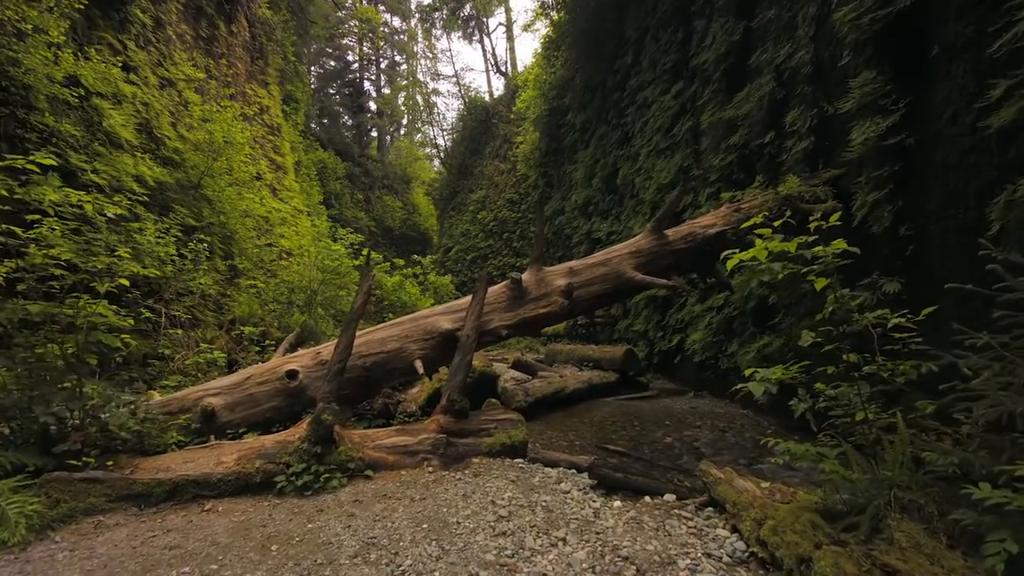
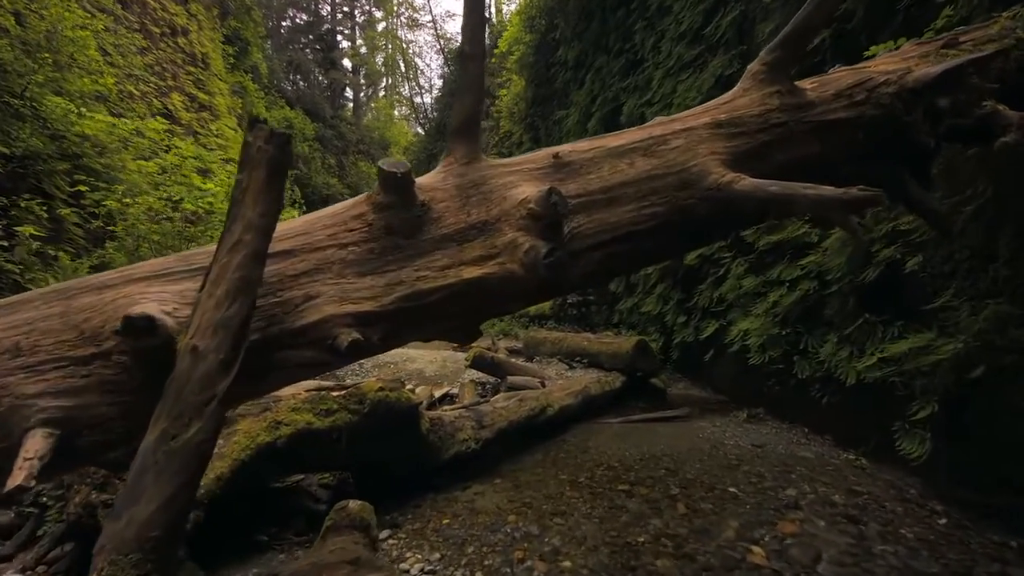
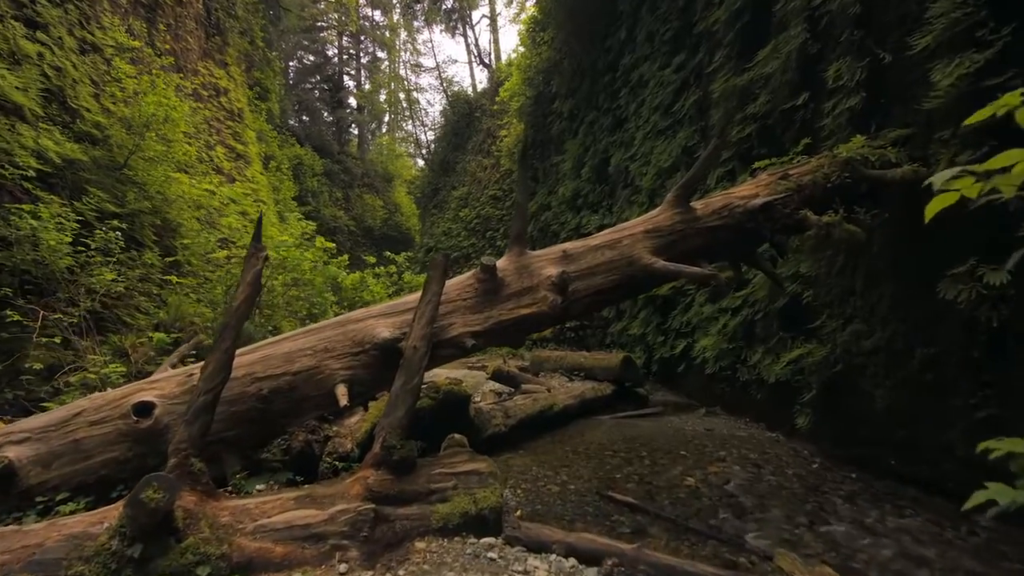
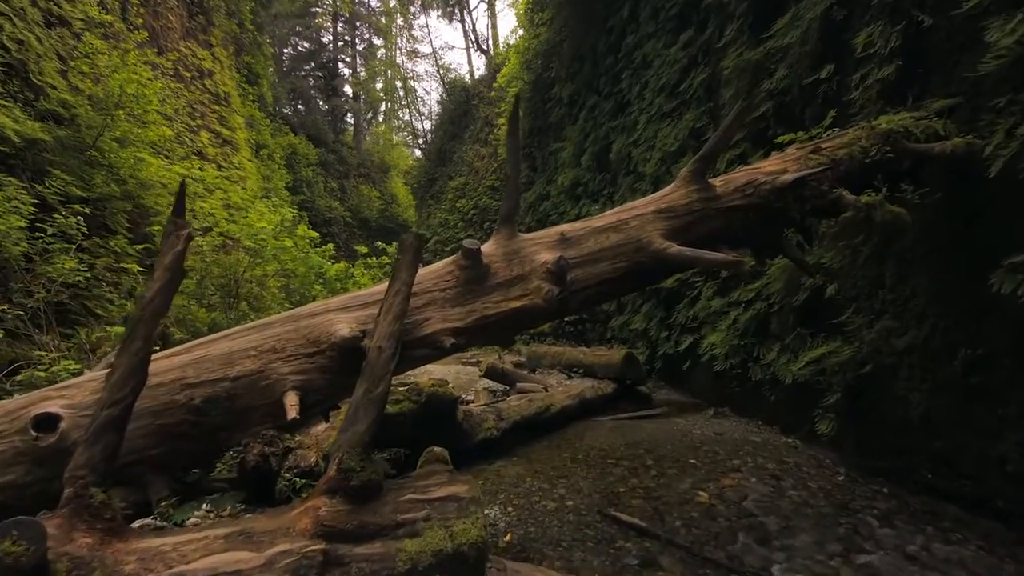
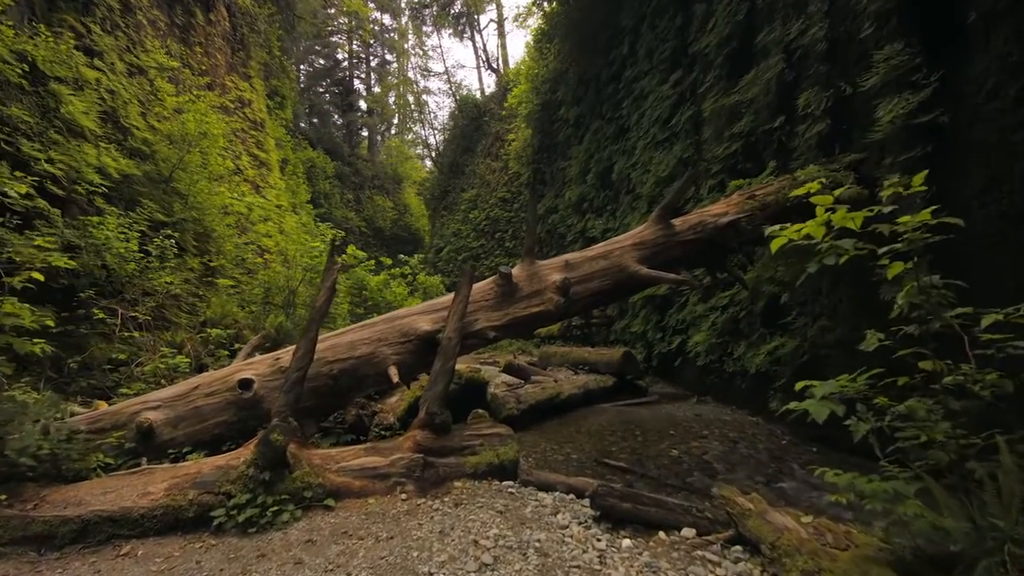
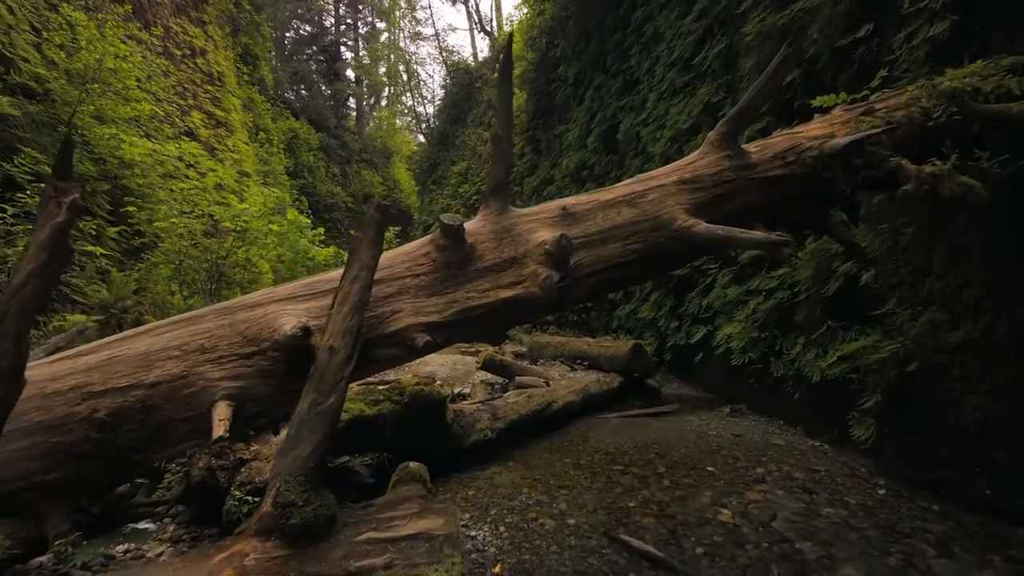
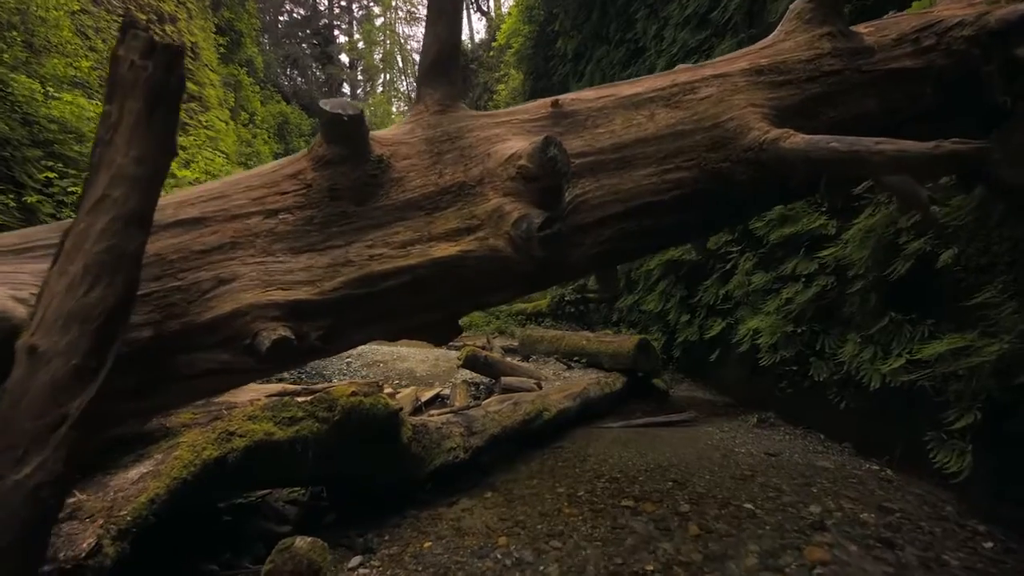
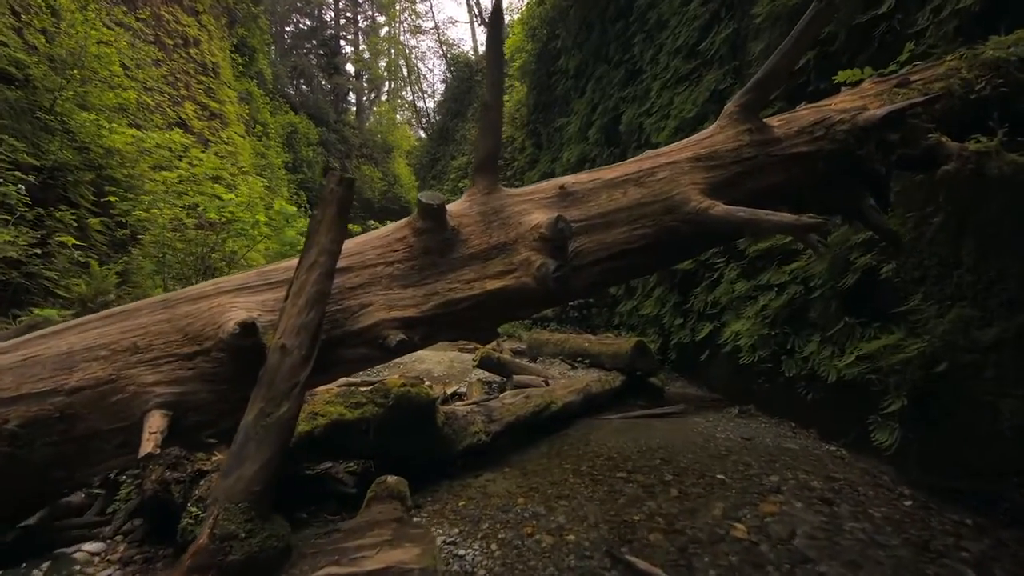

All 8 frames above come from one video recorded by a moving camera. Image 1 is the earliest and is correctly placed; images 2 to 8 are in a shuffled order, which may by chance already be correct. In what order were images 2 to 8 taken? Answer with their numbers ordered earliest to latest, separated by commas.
5, 3, 4, 6, 8, 2, 7
